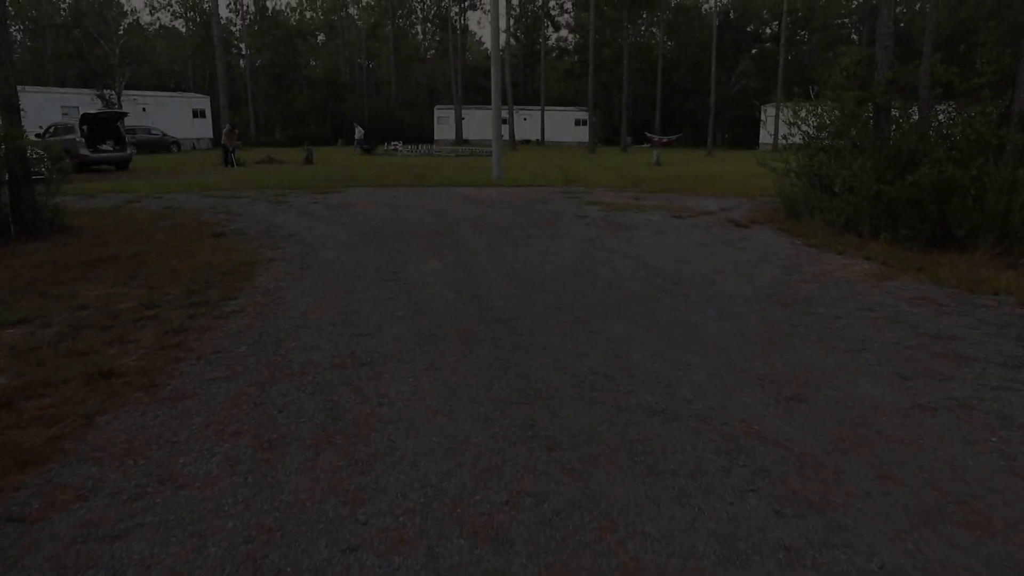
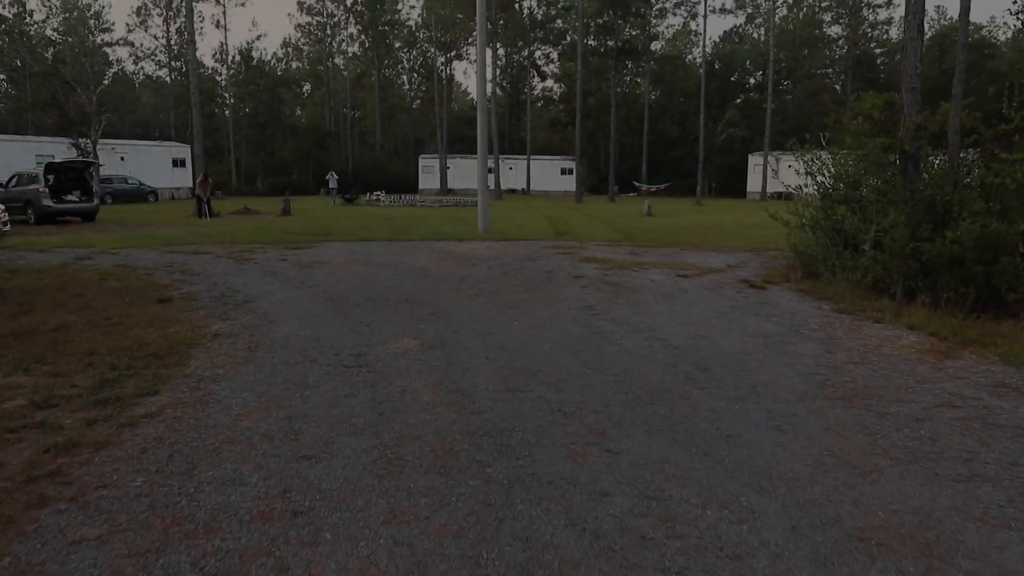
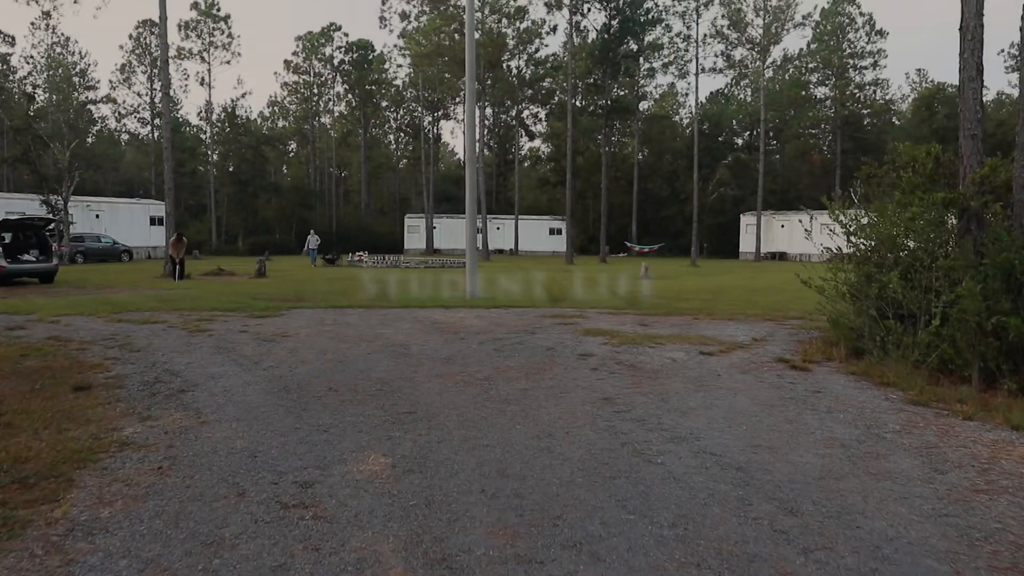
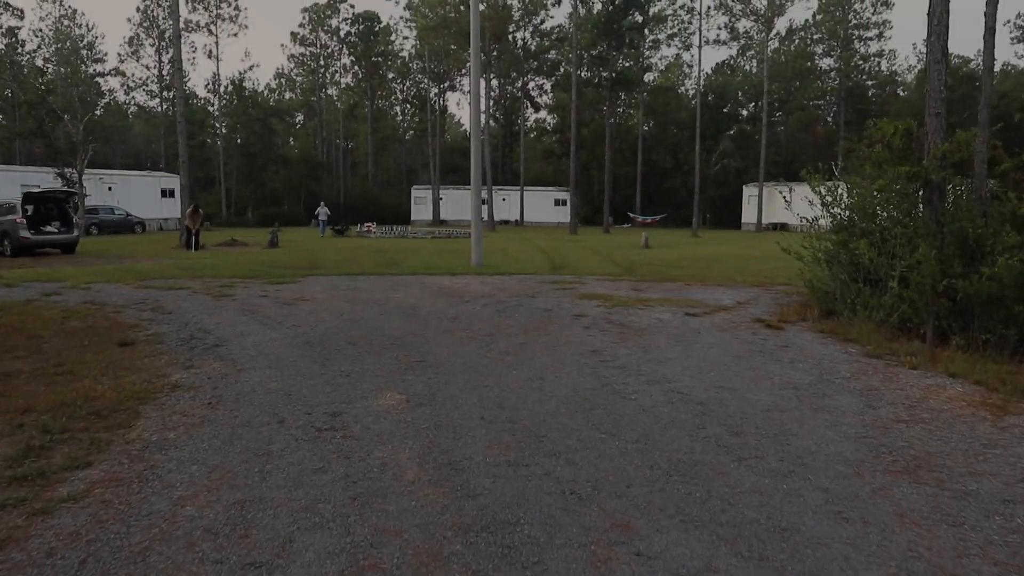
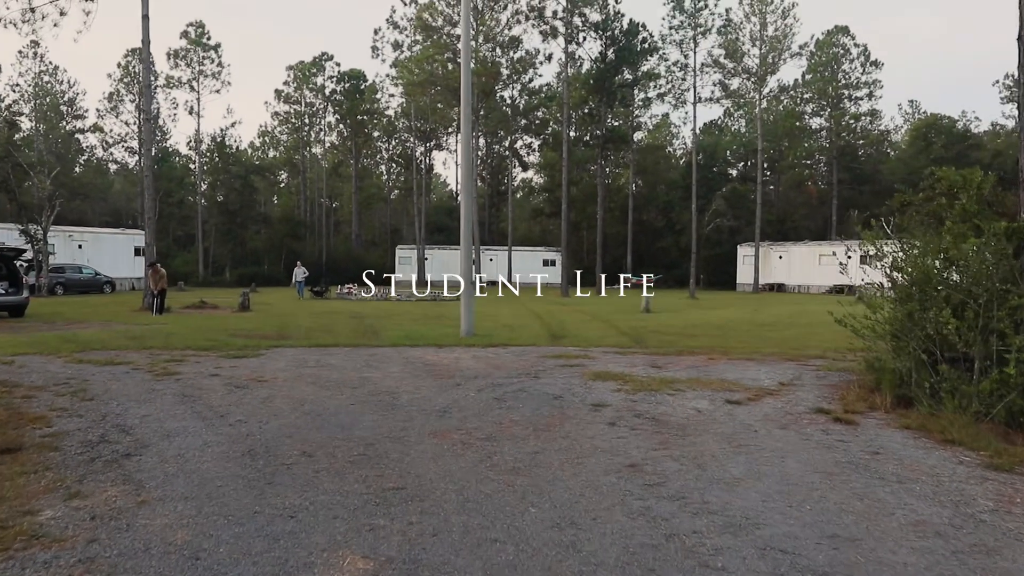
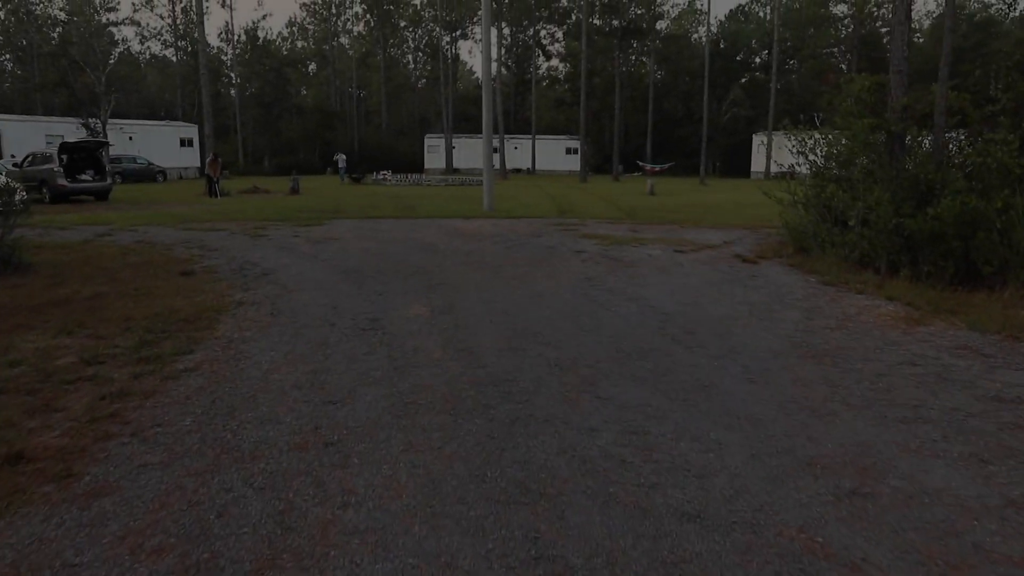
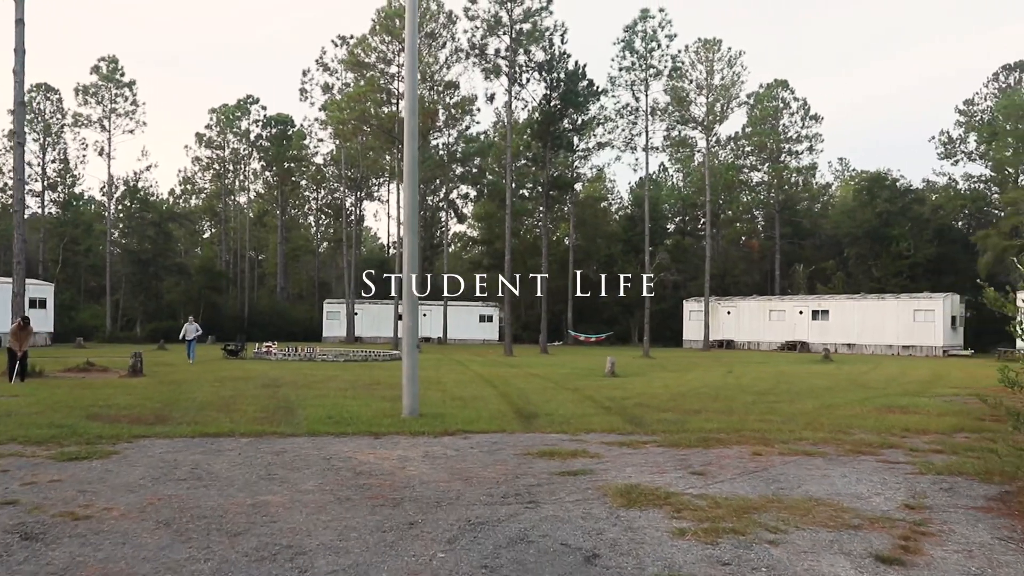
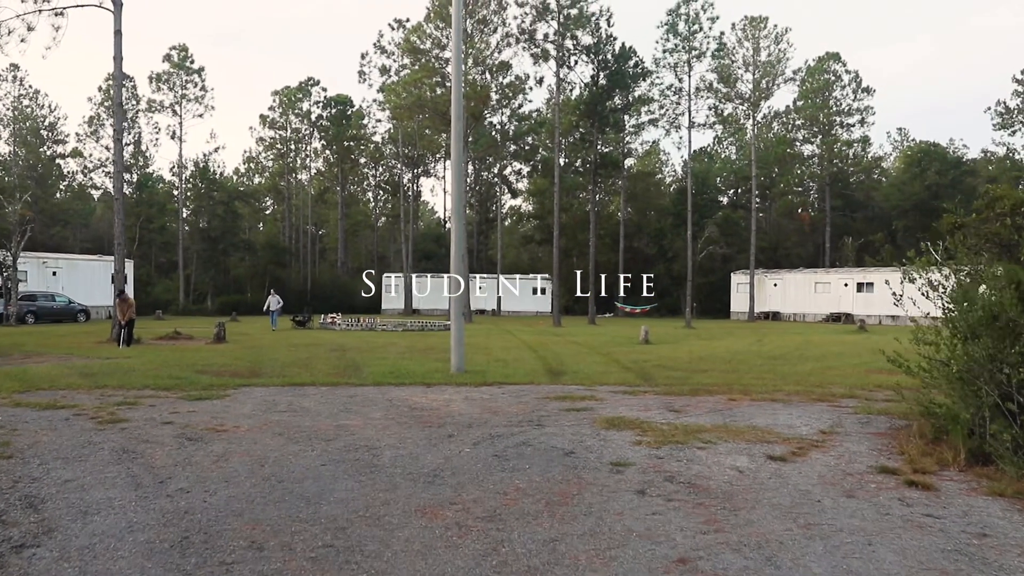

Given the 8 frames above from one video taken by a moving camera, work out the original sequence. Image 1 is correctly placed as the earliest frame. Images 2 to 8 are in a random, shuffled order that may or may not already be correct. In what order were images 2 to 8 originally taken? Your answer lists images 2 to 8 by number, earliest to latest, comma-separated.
6, 2, 4, 3, 5, 8, 7
